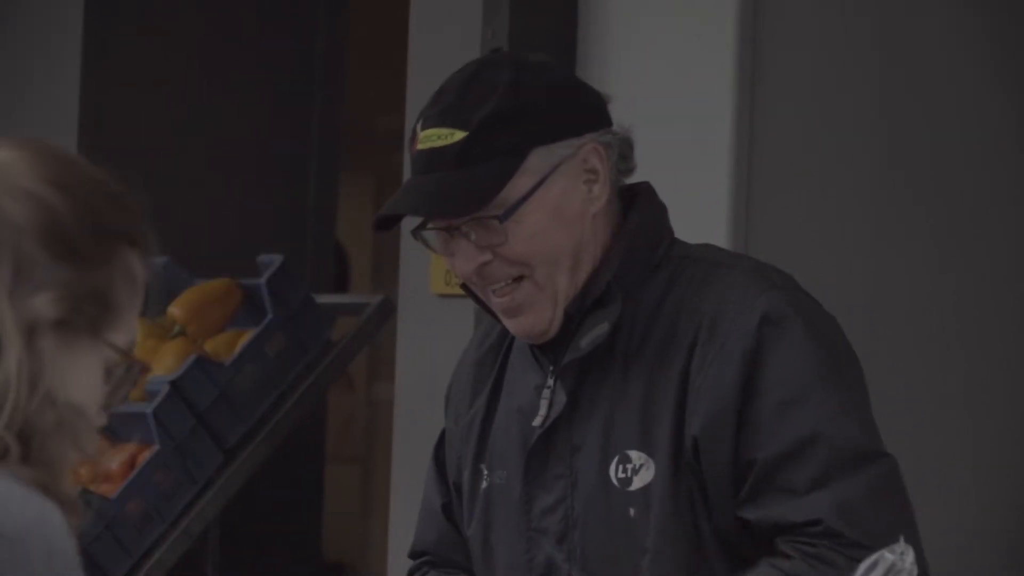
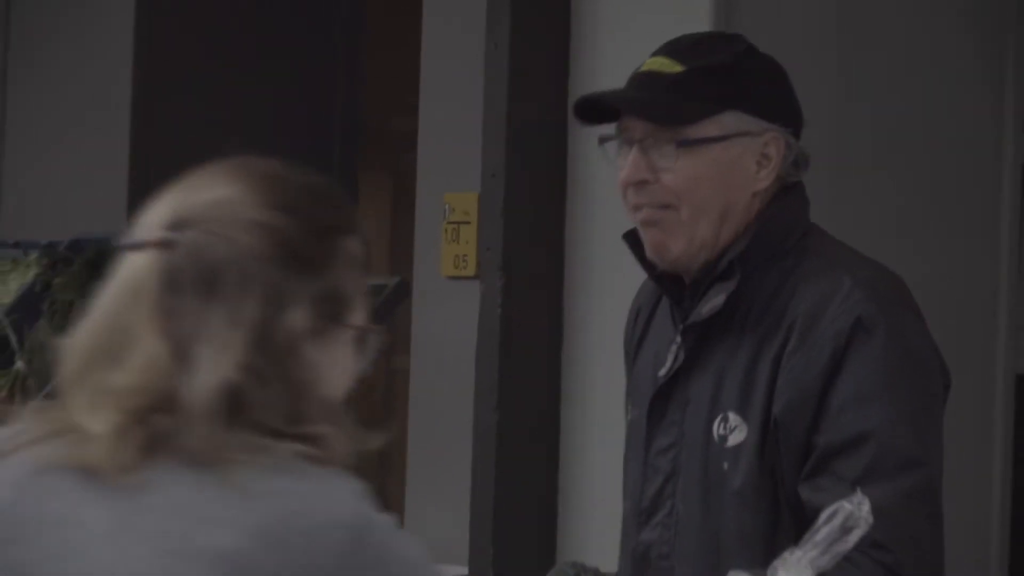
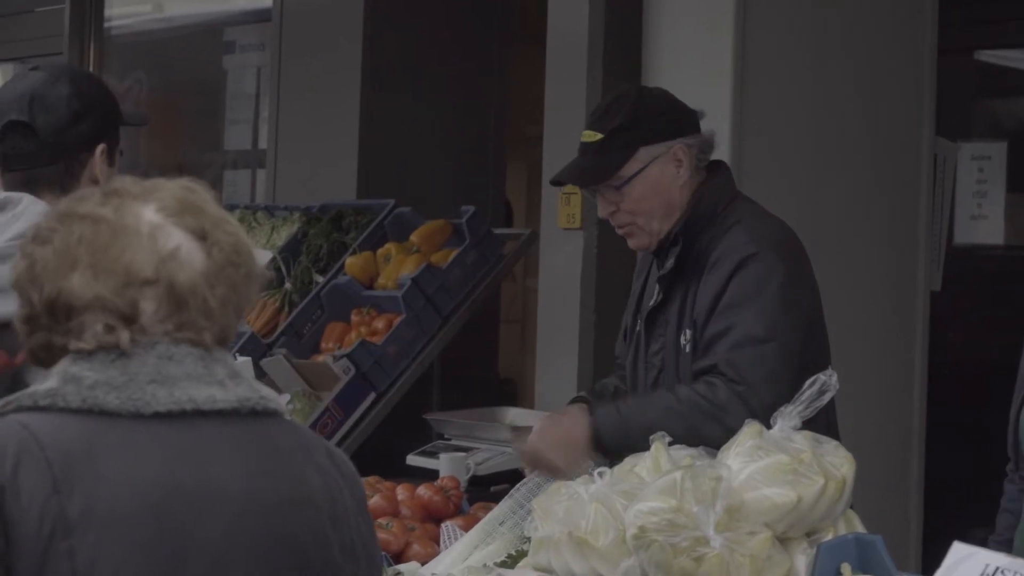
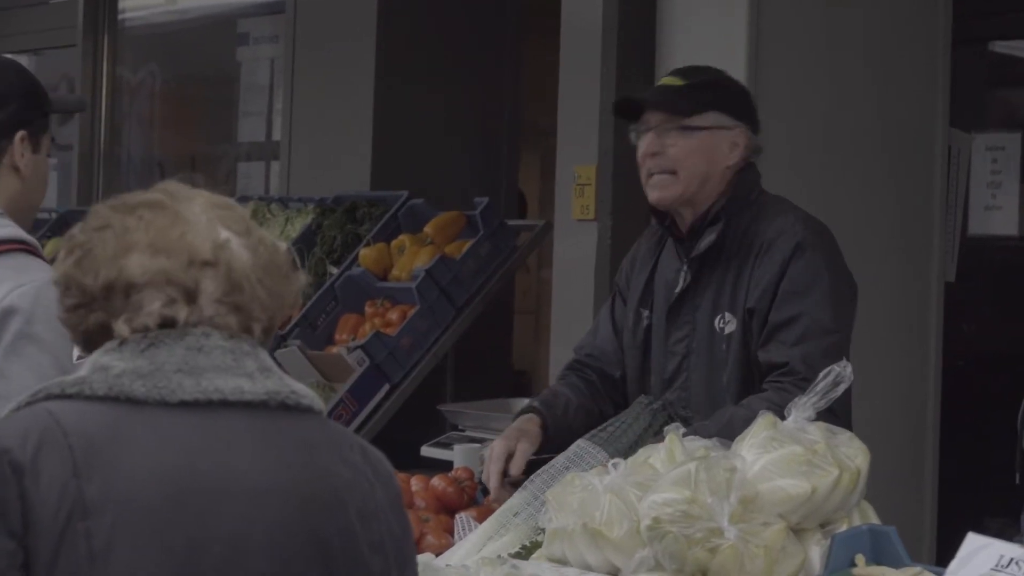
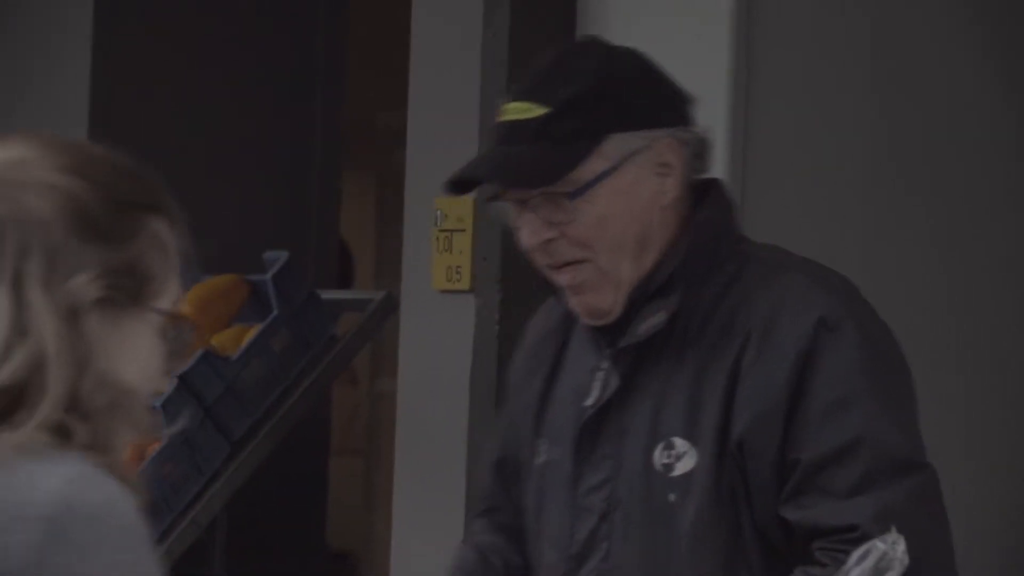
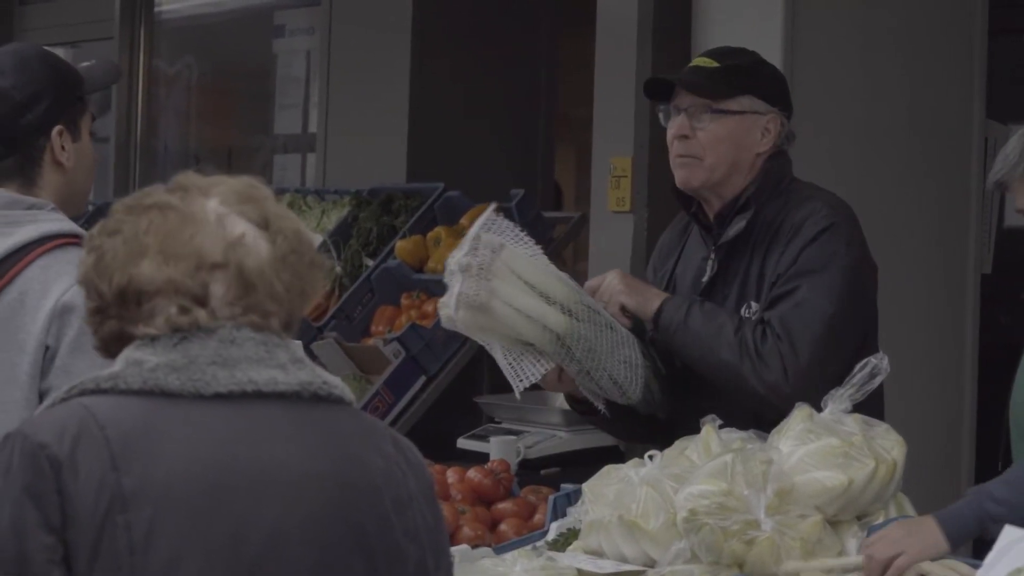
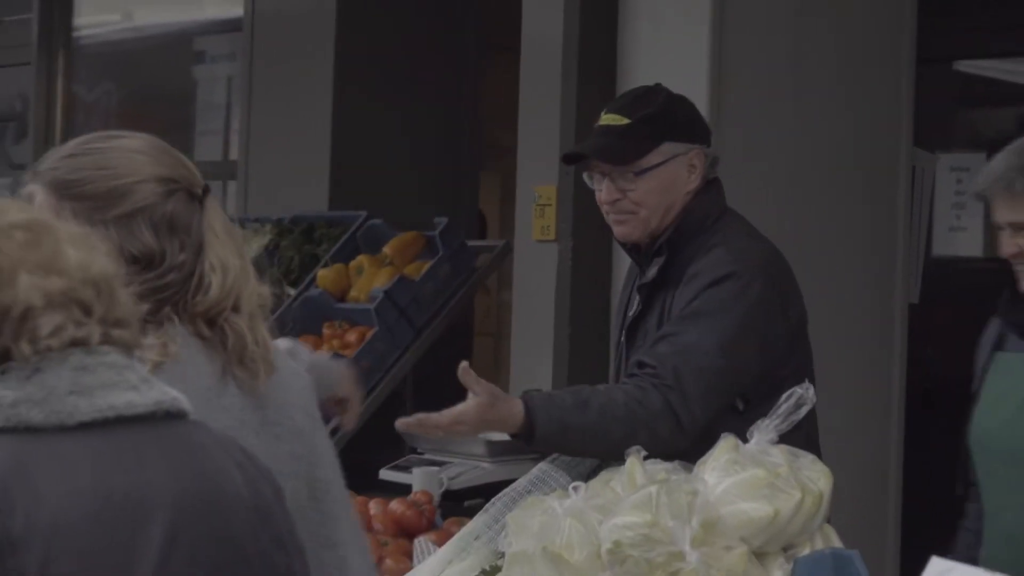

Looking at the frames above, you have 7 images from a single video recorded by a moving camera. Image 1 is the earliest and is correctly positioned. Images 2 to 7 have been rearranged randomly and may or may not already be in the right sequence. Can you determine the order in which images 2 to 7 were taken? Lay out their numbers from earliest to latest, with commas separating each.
5, 2, 7, 3, 4, 6
